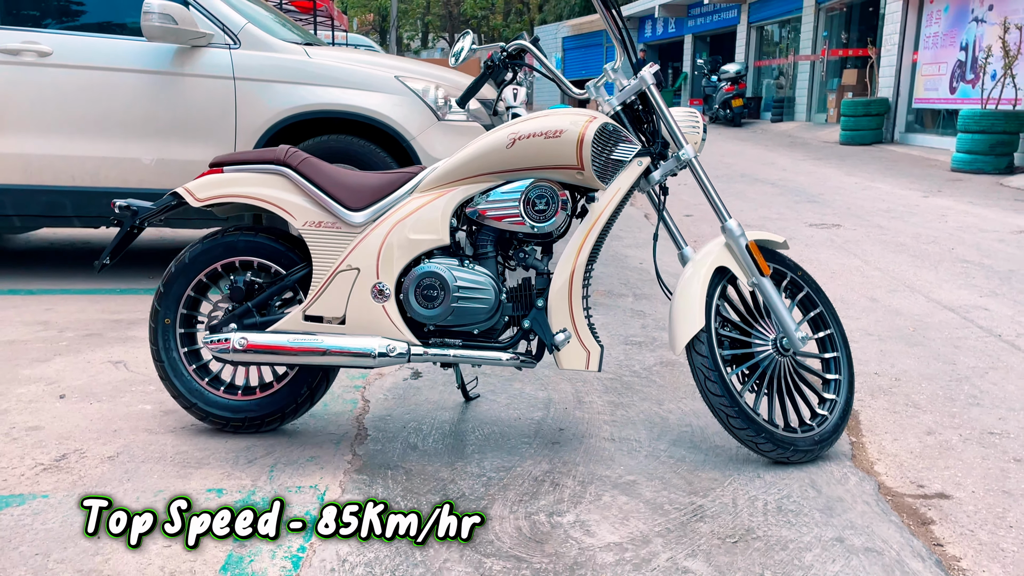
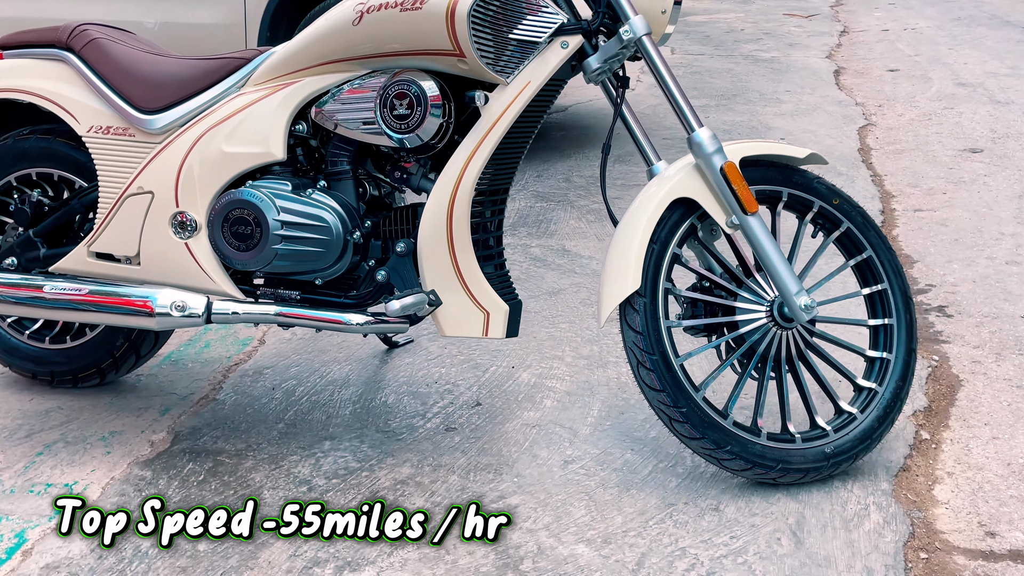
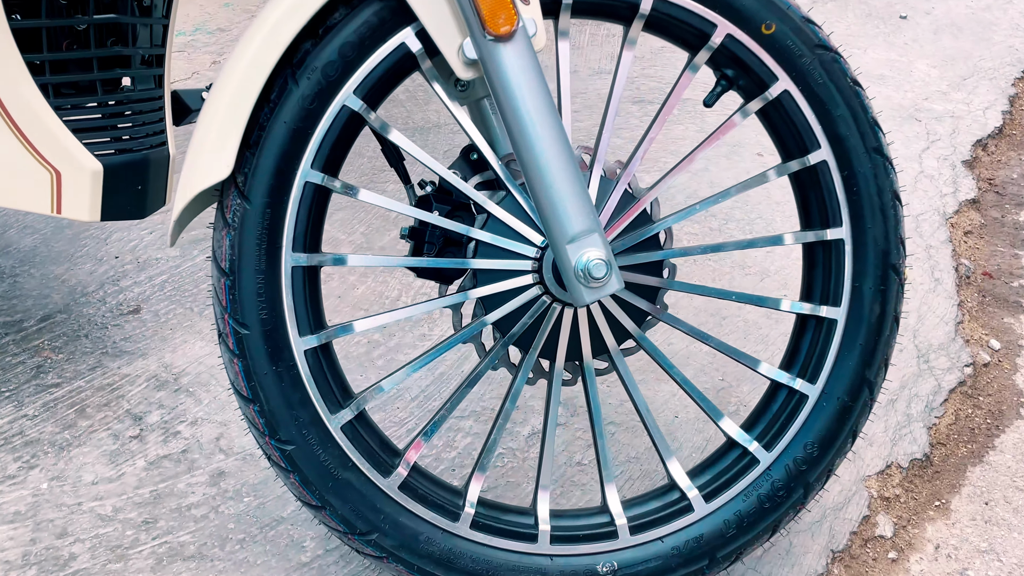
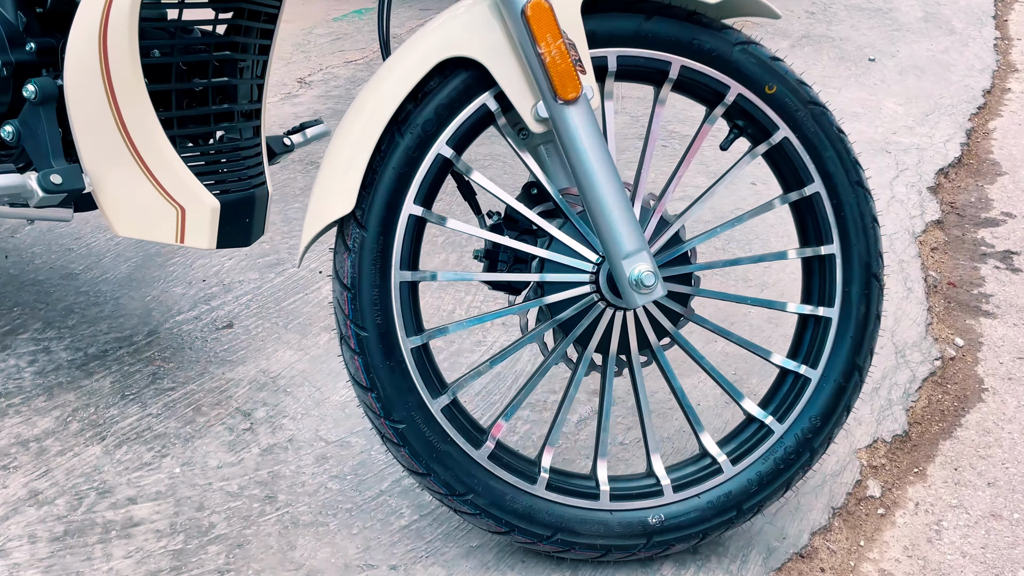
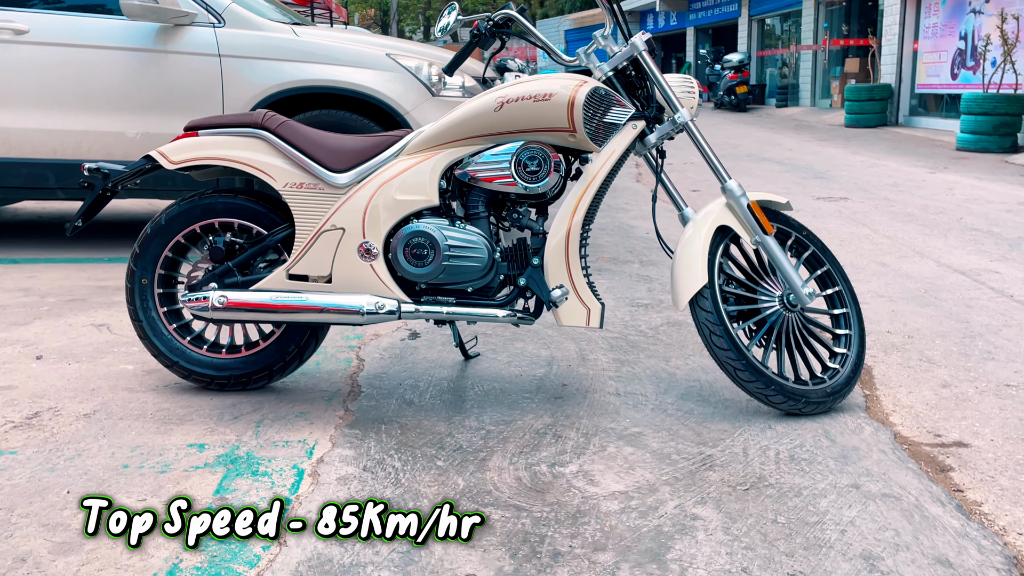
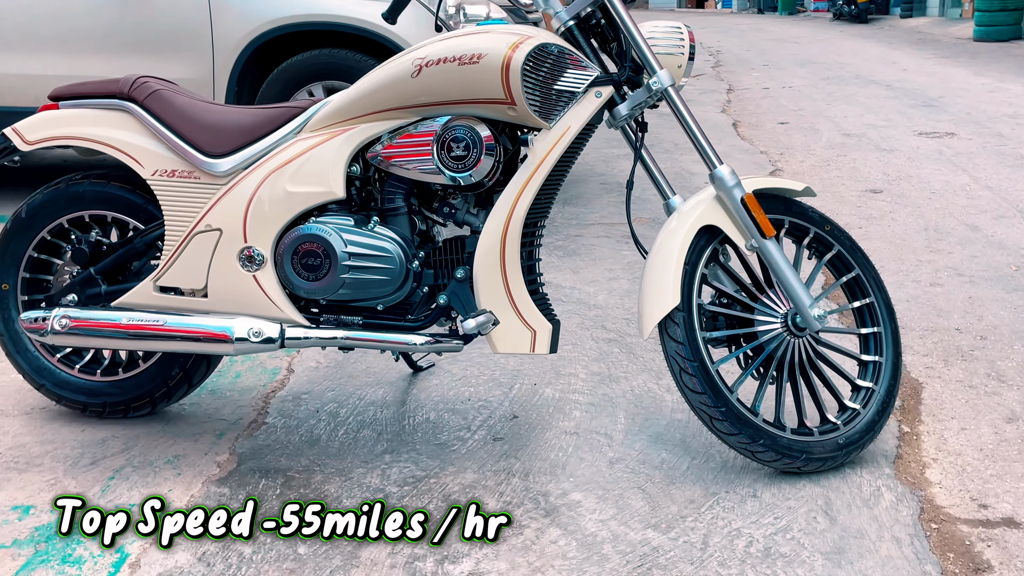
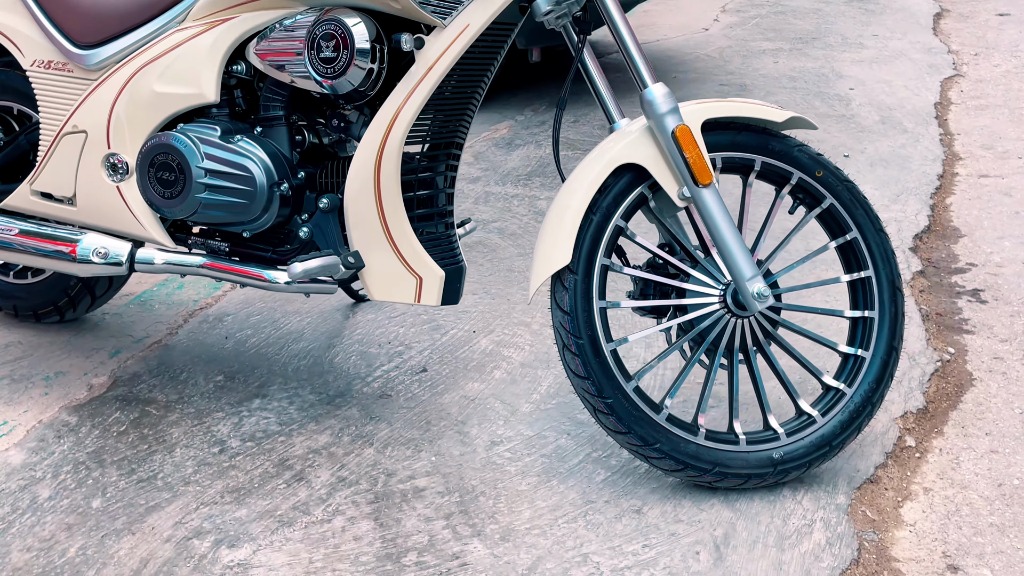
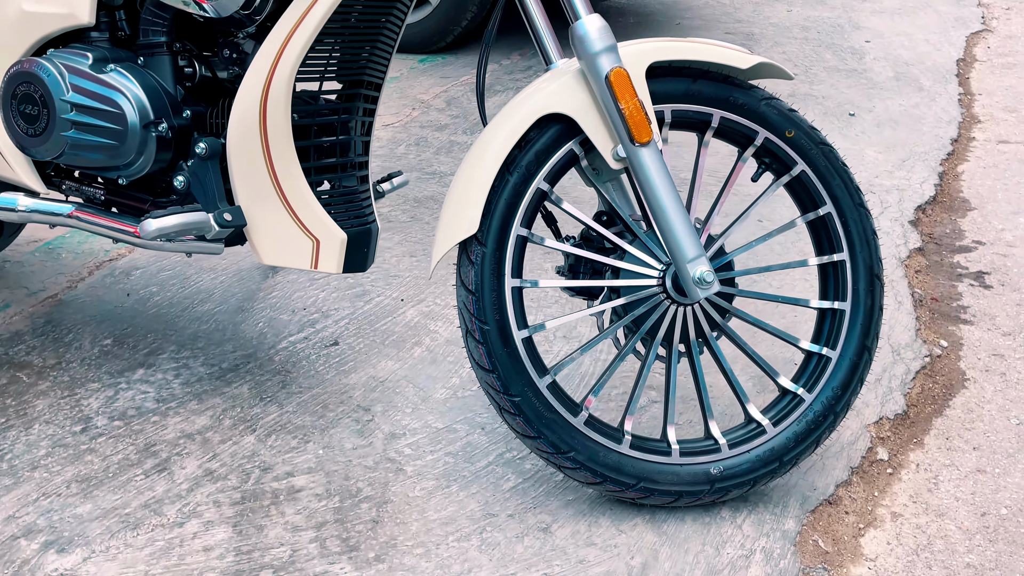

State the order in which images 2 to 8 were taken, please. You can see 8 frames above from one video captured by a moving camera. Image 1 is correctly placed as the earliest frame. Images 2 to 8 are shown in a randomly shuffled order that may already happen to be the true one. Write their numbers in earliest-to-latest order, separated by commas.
5, 6, 2, 7, 8, 4, 3
